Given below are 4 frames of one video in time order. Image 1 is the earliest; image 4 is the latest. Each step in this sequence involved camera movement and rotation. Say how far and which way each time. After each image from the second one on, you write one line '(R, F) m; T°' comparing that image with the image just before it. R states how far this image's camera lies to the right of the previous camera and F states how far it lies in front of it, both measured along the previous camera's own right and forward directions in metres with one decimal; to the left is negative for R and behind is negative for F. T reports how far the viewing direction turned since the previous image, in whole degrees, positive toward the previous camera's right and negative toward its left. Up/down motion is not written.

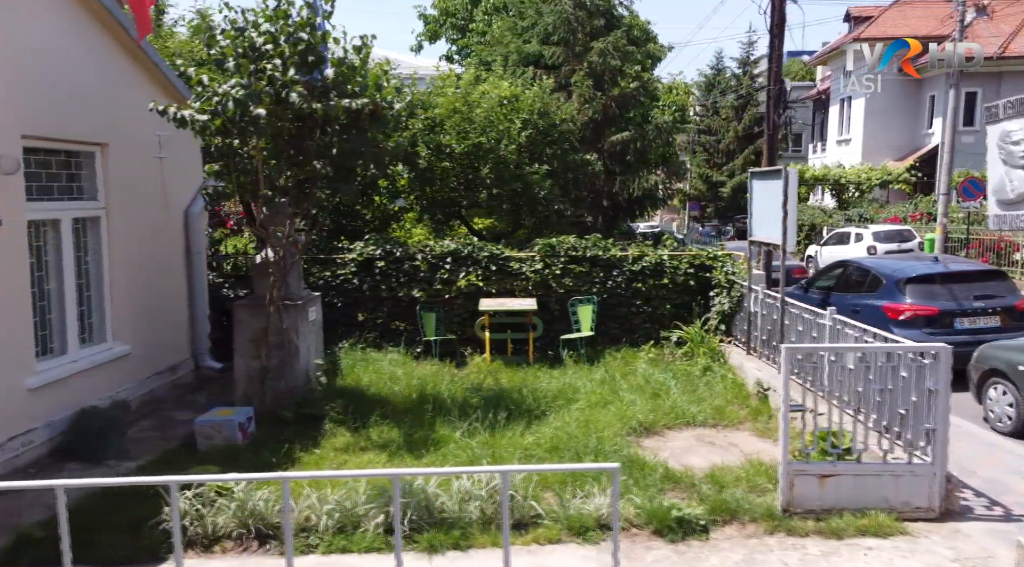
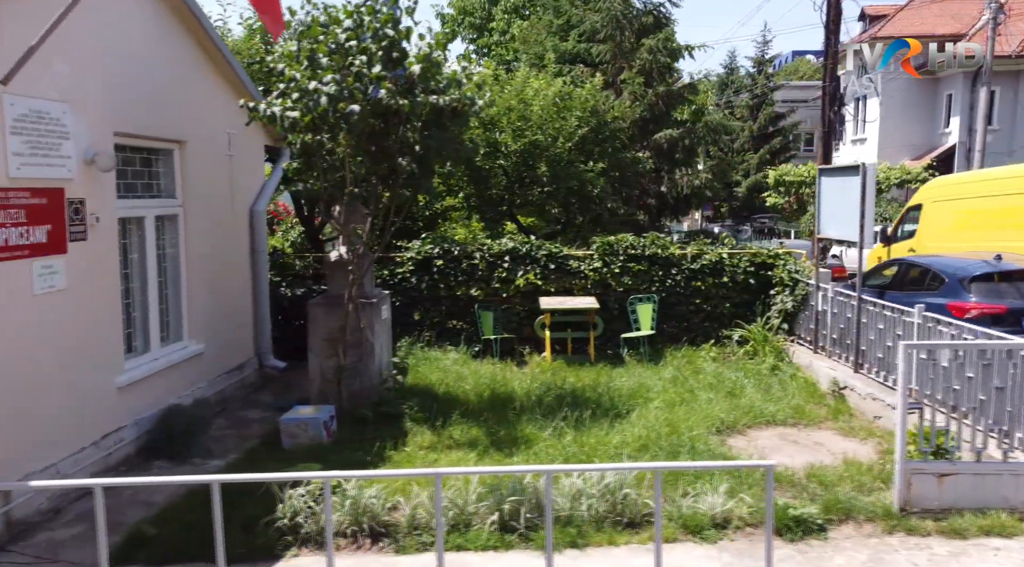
(-0.6, +0.1) m; -1°
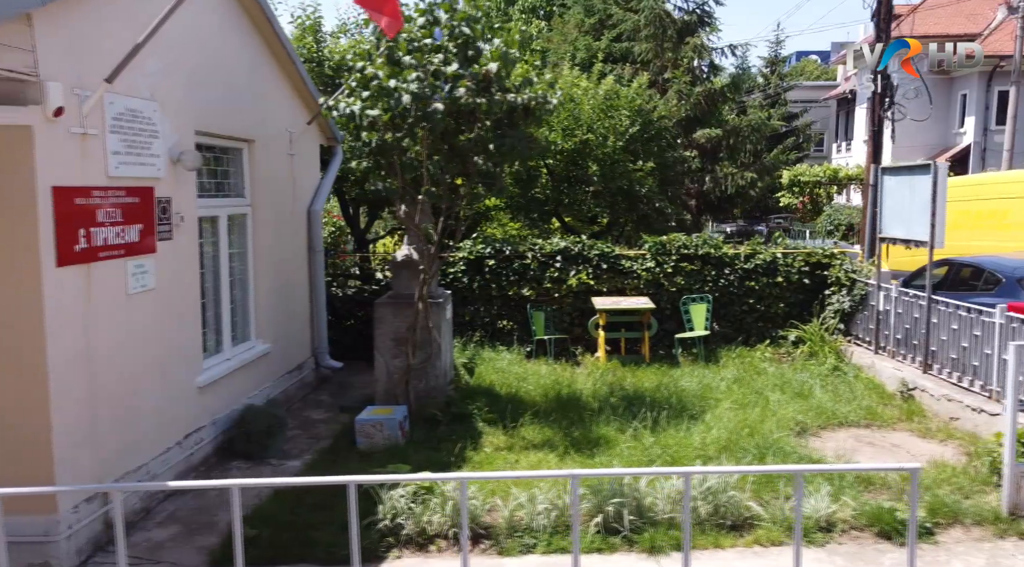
(-0.5, +0.1) m; -1°
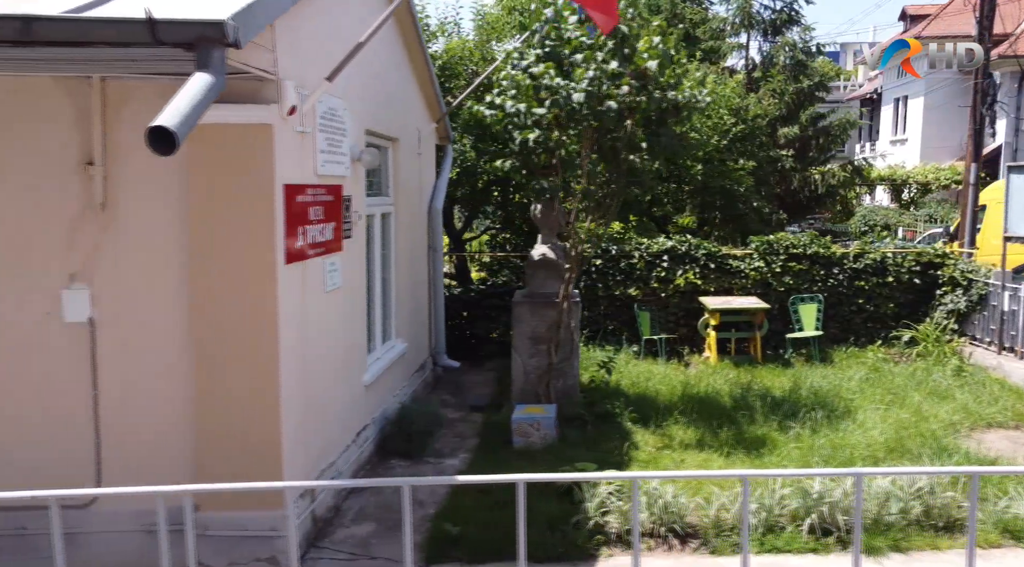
(-1.1, 0.0) m; -1°
